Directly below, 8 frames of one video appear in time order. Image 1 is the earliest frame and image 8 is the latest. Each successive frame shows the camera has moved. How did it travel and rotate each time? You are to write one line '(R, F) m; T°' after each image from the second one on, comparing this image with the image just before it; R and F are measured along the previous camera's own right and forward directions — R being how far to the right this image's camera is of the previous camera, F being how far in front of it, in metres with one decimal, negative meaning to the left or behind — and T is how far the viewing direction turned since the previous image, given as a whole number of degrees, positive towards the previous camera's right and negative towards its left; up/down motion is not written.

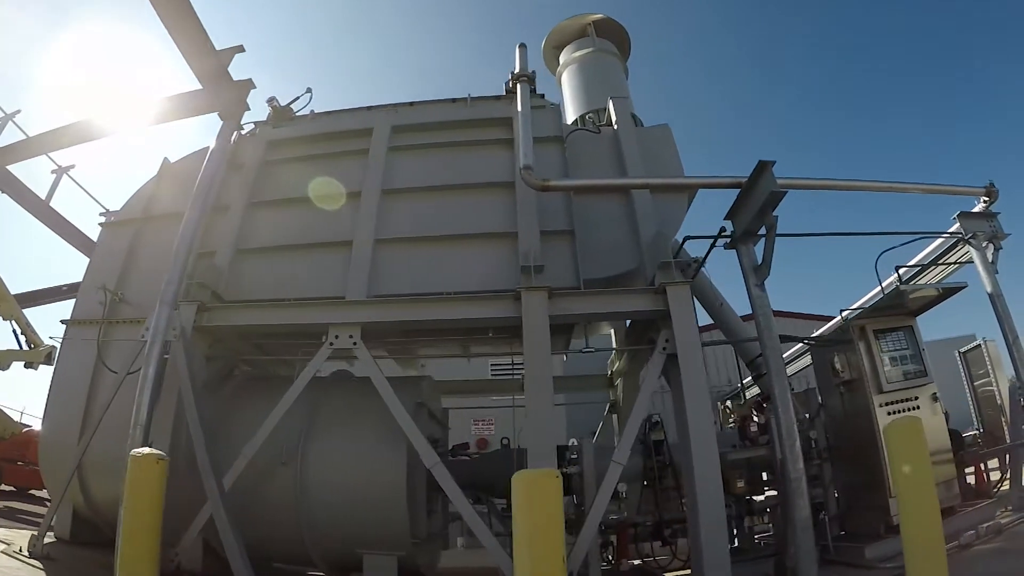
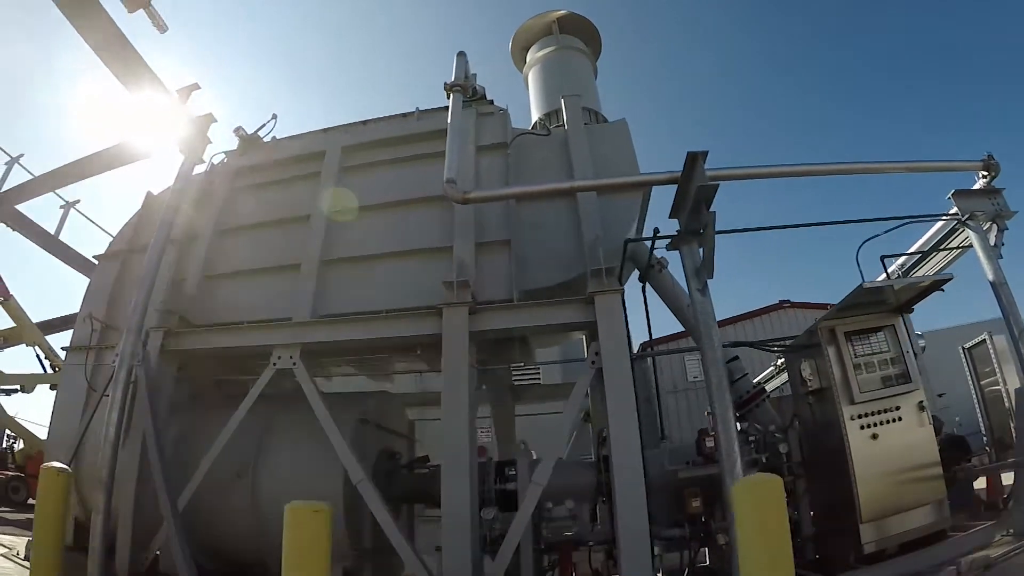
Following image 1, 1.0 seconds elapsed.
(+1.6, +0.2) m; -9°
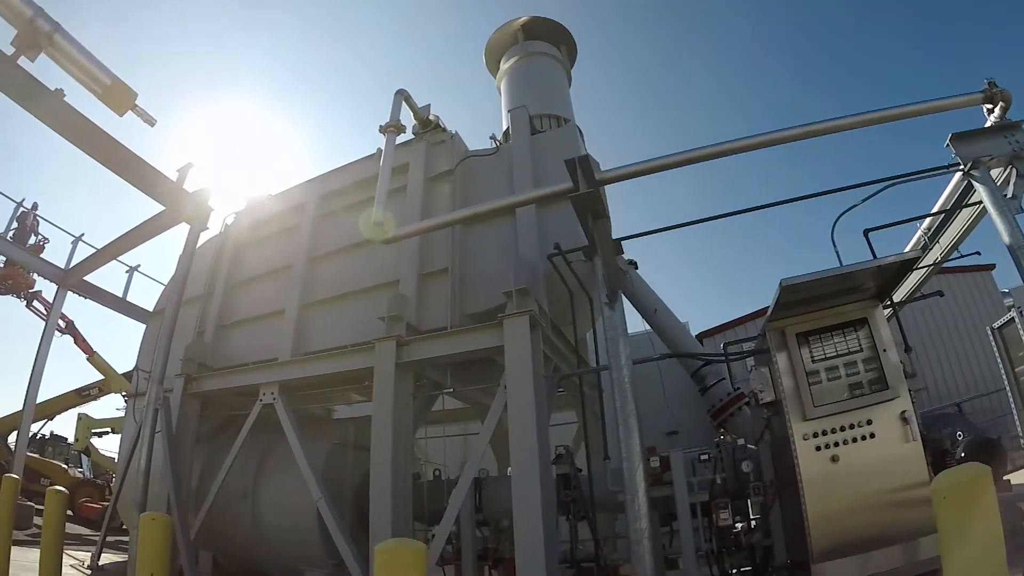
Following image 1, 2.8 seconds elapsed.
(+2.1, +0.3) m; -14°
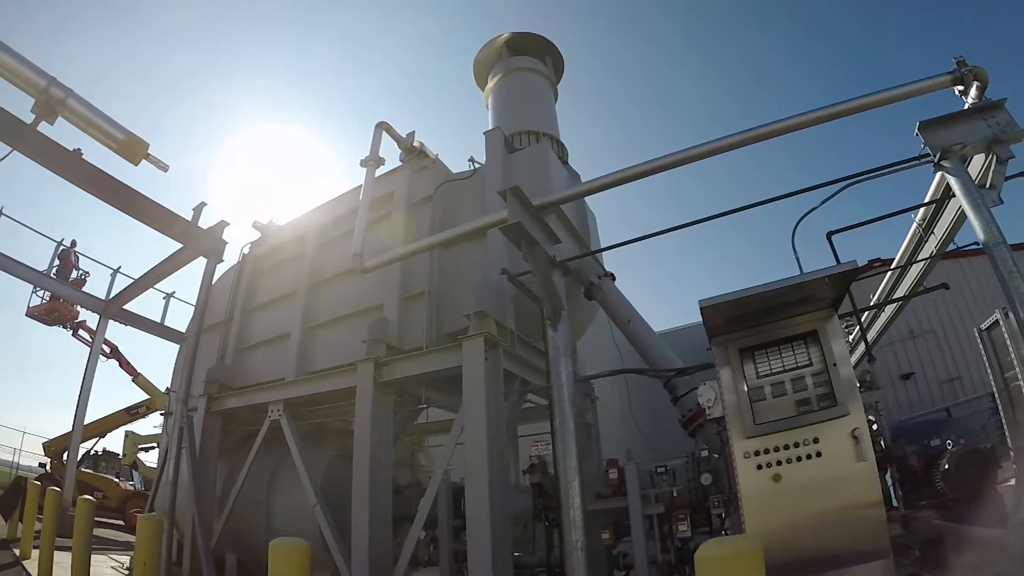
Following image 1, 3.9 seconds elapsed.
(+0.9, -0.2) m; -6°
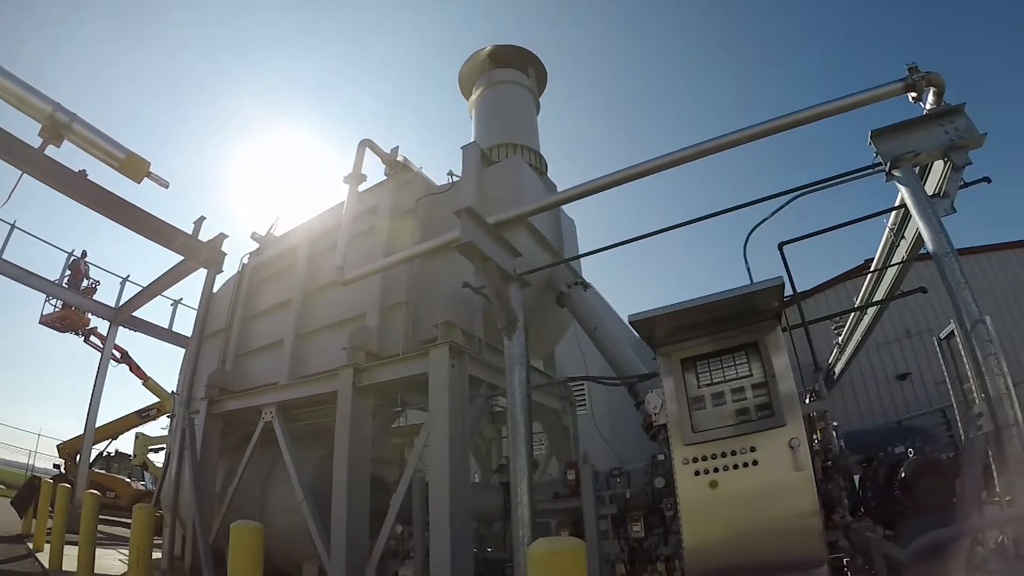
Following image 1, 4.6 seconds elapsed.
(+0.5, -0.3) m; -2°
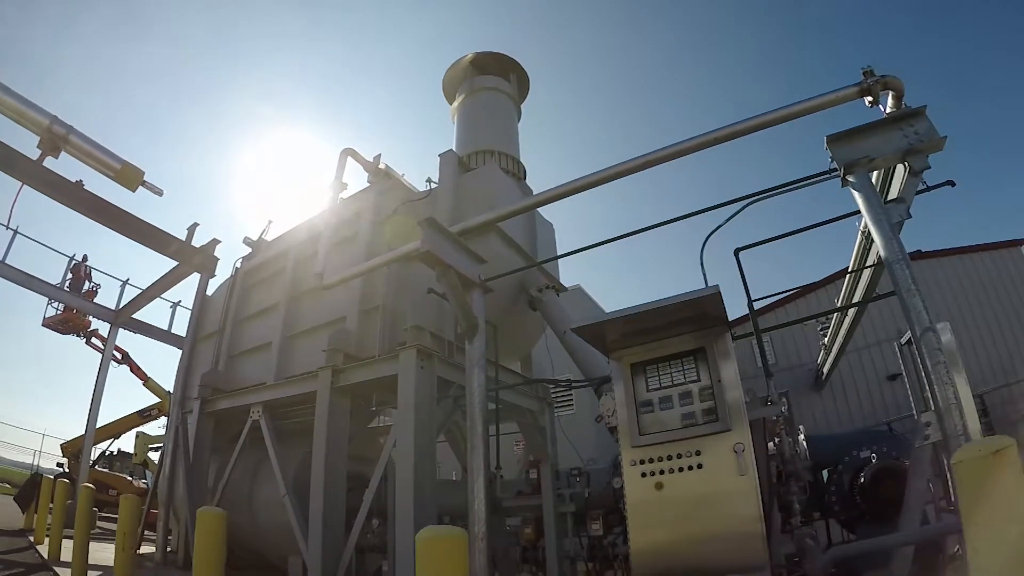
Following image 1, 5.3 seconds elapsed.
(+0.5, -0.2) m; -1°
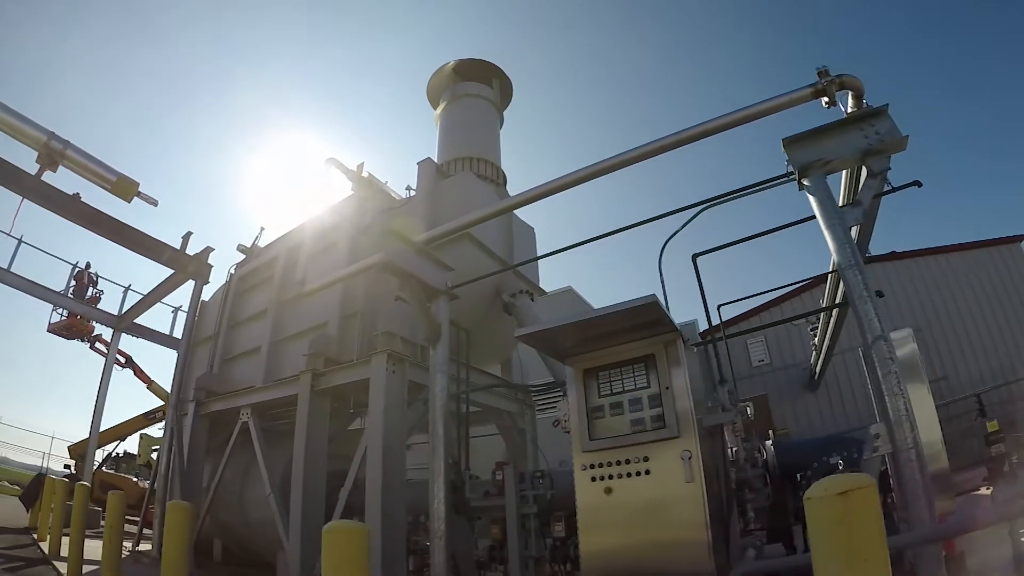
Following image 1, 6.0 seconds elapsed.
(+0.5, -0.1) m; -2°
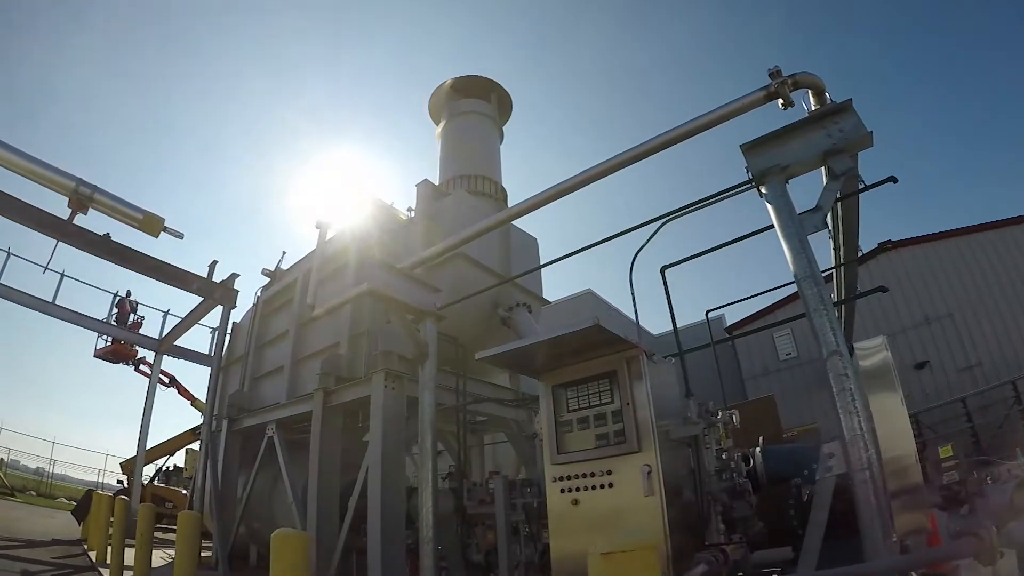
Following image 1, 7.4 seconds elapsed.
(+0.6, -0.3) m; -4°
